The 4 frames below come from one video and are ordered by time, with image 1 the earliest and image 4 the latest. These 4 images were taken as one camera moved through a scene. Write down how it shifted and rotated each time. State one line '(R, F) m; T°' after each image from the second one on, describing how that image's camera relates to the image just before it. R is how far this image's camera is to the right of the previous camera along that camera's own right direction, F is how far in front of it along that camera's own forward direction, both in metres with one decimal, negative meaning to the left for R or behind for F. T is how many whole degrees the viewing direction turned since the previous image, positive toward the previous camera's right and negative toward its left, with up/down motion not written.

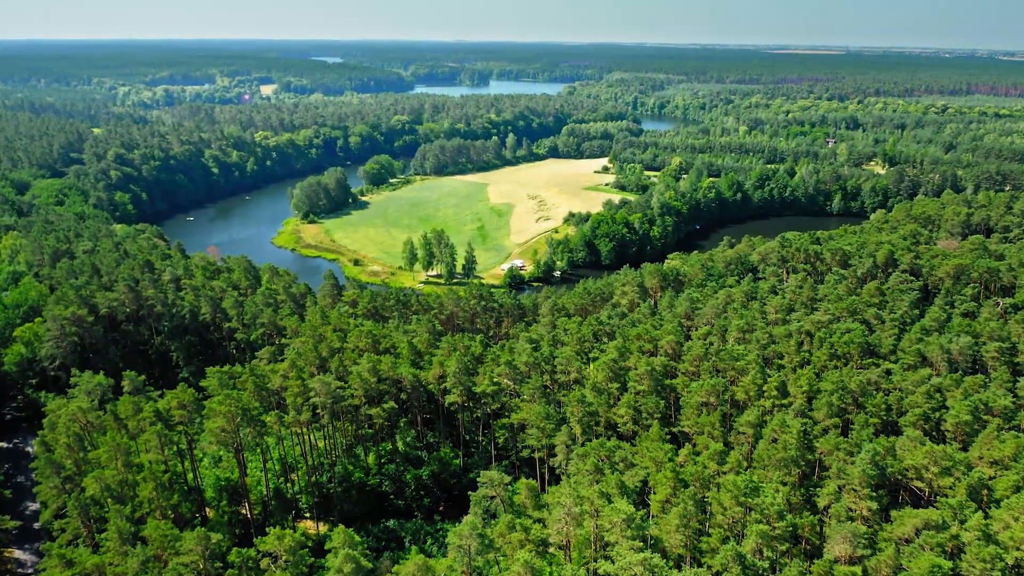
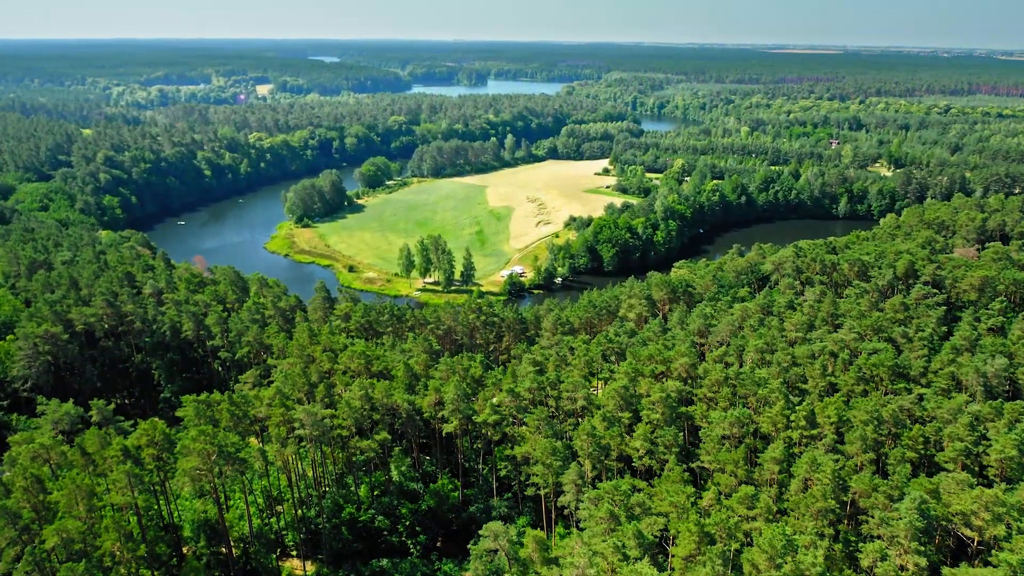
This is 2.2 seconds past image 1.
(-0.3, +3.7) m; 0°
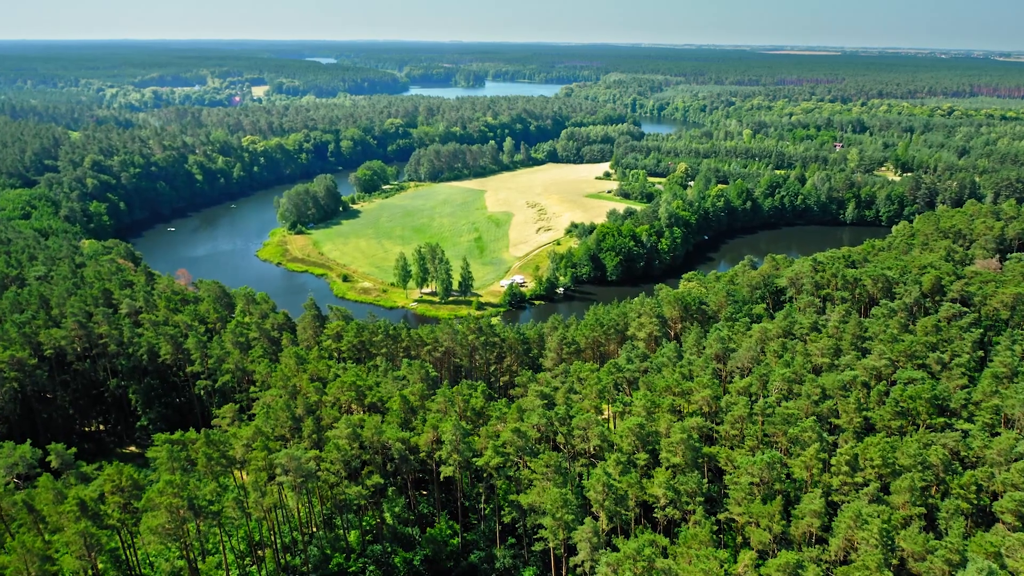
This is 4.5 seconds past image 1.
(-0.4, +4.2) m; 0°
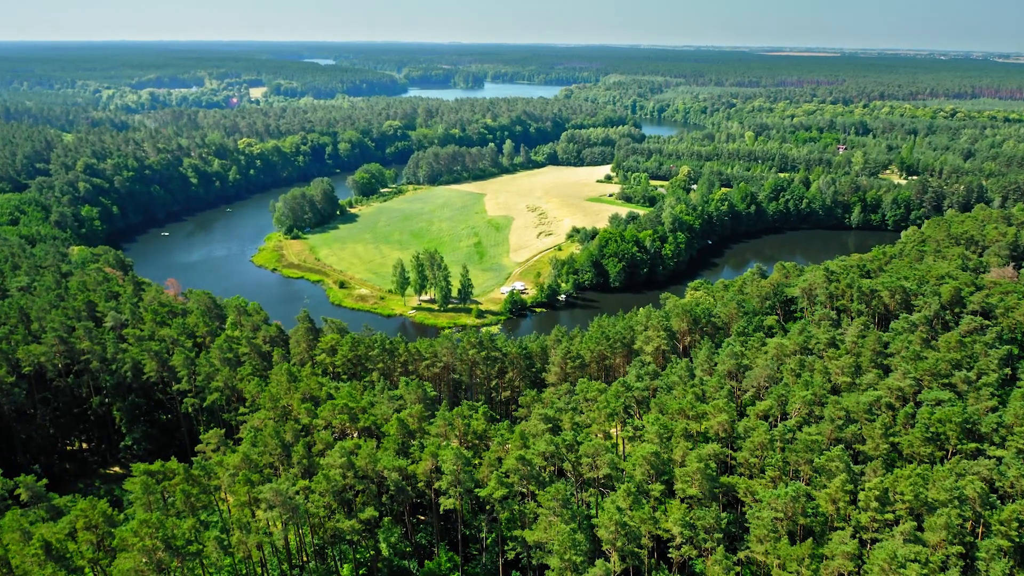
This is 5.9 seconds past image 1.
(-0.3, +2.6) m; 0°
